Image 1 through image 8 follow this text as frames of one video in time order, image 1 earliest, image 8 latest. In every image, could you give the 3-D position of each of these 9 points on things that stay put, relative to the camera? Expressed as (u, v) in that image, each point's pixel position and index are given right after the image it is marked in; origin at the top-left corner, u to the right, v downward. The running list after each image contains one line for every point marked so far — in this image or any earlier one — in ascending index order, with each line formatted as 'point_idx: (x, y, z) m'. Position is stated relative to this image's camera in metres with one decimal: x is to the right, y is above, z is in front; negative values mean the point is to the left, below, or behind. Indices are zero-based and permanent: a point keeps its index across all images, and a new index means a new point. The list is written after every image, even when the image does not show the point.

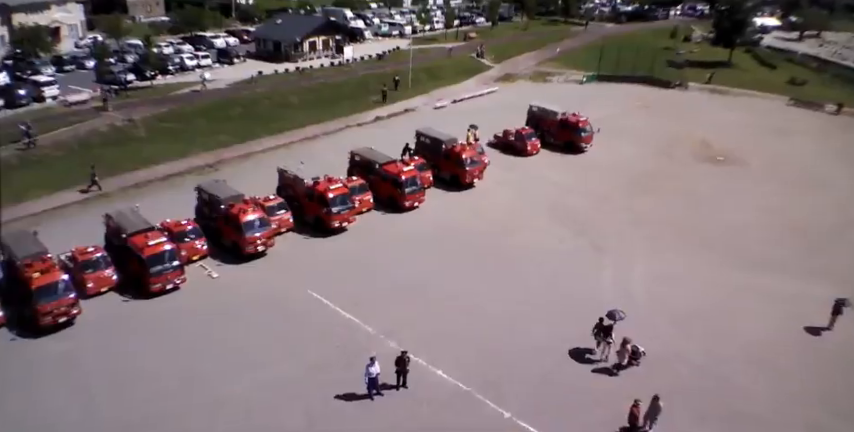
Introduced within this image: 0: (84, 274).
0: (-10.0, -1.7, +19.4) m
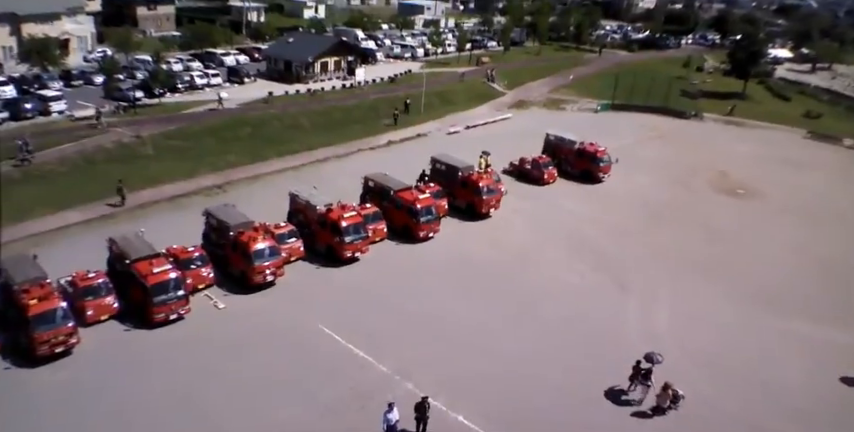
0: (-9.5, -2.4, +18.4) m
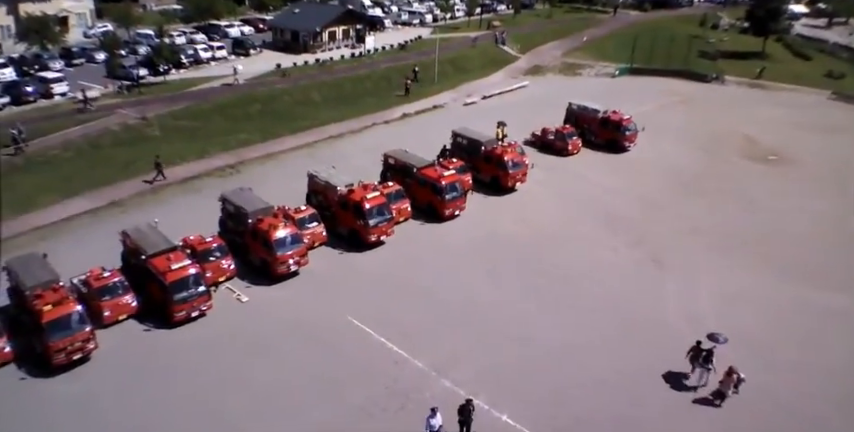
0: (-8.6, -2.2, +17.4) m
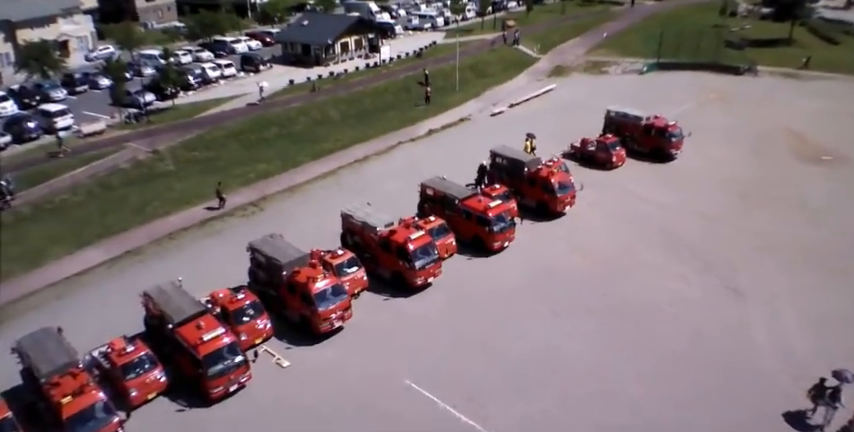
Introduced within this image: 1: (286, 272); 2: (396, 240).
0: (-6.9, -3.8, +15.3) m
1: (-3.9, -1.5, +18.3) m
2: (-0.9, -0.7, +19.8) m
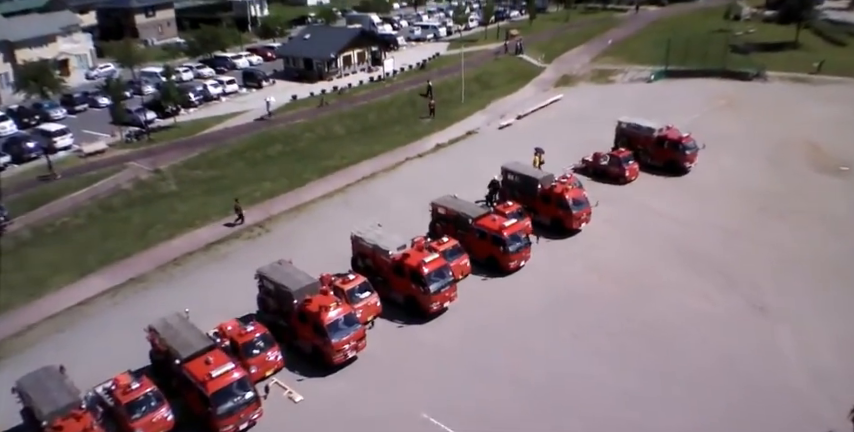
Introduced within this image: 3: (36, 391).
0: (-6.5, -4.5, +14.5) m
1: (-3.5, -2.2, +17.6) m
2: (-0.5, -1.4, +19.1) m
3: (-8.5, -3.8, +14.4) m
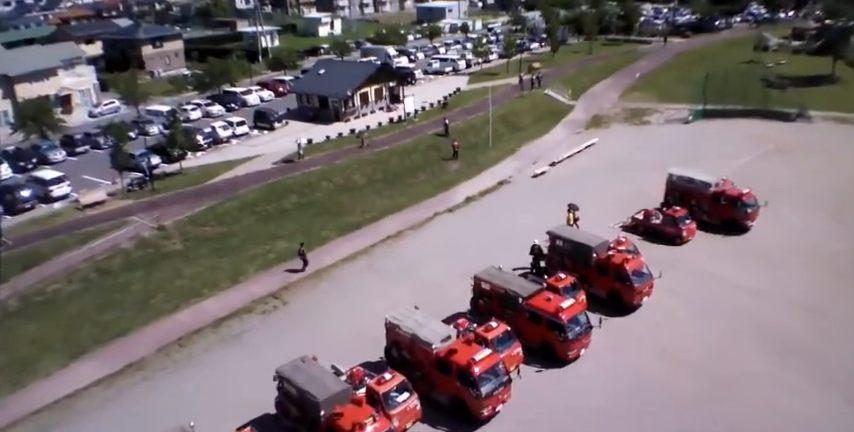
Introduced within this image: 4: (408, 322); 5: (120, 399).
0: (-5.3, -6.5, +11.4) m
1: (-2.3, -4.3, +14.6) m
2: (+0.7, -3.5, +16.1) m
3: (-7.3, -5.8, +11.3) m
4: (-0.5, -2.8, +17.6) m
5: (-8.4, -5.1, +18.2) m
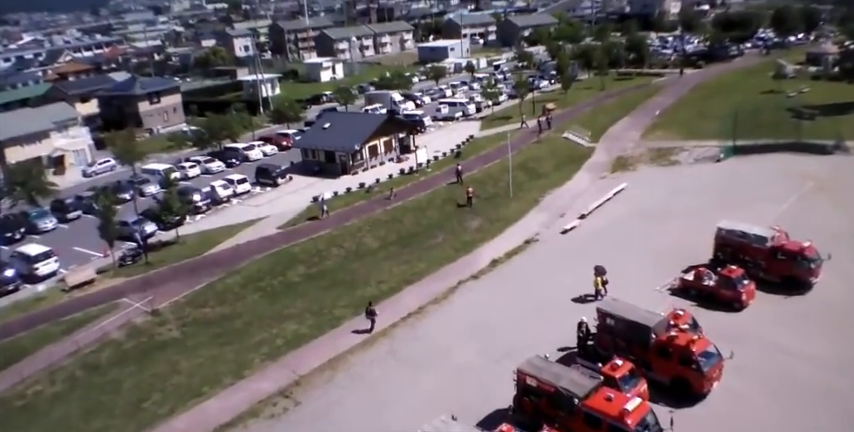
0: (-4.3, -8.5, +8.3) m
1: (-1.3, -6.4, +11.6) m
2: (+1.7, -5.5, +13.1) m
3: (-6.3, -7.9, +8.3) m
4: (+0.4, -5.0, +14.6) m
5: (-7.4, -7.6, +15.2) m
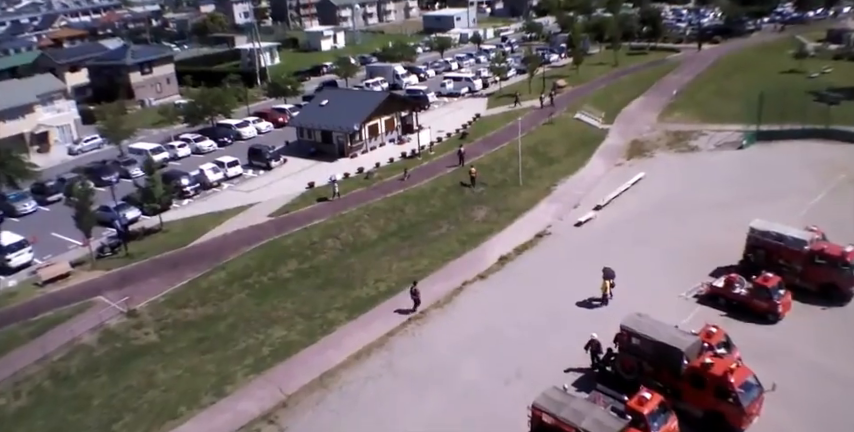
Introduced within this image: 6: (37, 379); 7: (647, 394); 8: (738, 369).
0: (-4.3, -9.1, +6.5) m
1: (-1.3, -6.8, +9.6) m
2: (+1.7, -6.0, +11.1) m
3: (-6.4, -8.4, +6.4) m
4: (+0.4, -5.3, +12.6) m
5: (-7.4, -7.8, +13.3) m
6: (-11.7, -4.9, +19.7) m
7: (+5.1, -4.2, +15.2) m
8: (+7.5, -3.7, +15.9) m
